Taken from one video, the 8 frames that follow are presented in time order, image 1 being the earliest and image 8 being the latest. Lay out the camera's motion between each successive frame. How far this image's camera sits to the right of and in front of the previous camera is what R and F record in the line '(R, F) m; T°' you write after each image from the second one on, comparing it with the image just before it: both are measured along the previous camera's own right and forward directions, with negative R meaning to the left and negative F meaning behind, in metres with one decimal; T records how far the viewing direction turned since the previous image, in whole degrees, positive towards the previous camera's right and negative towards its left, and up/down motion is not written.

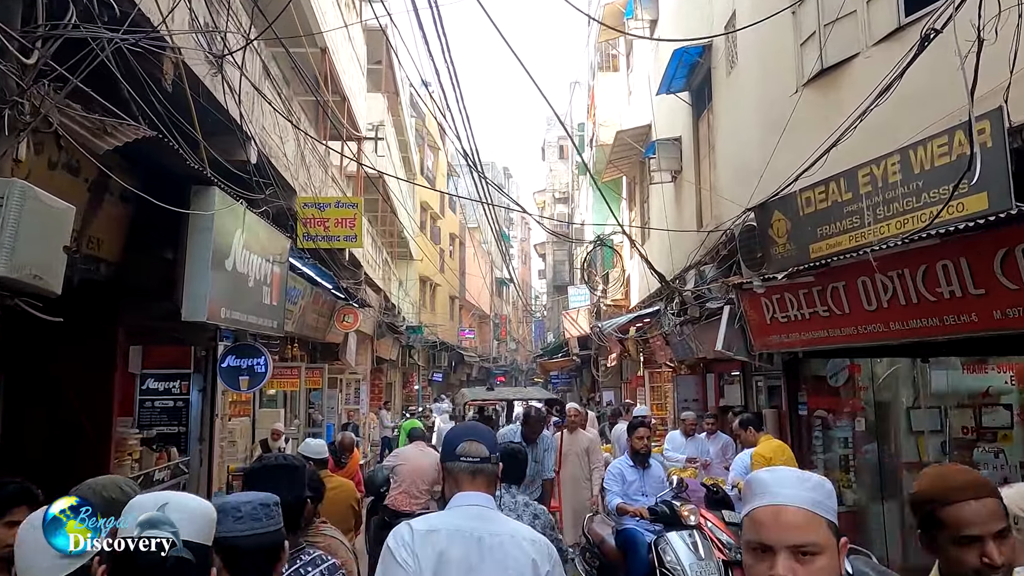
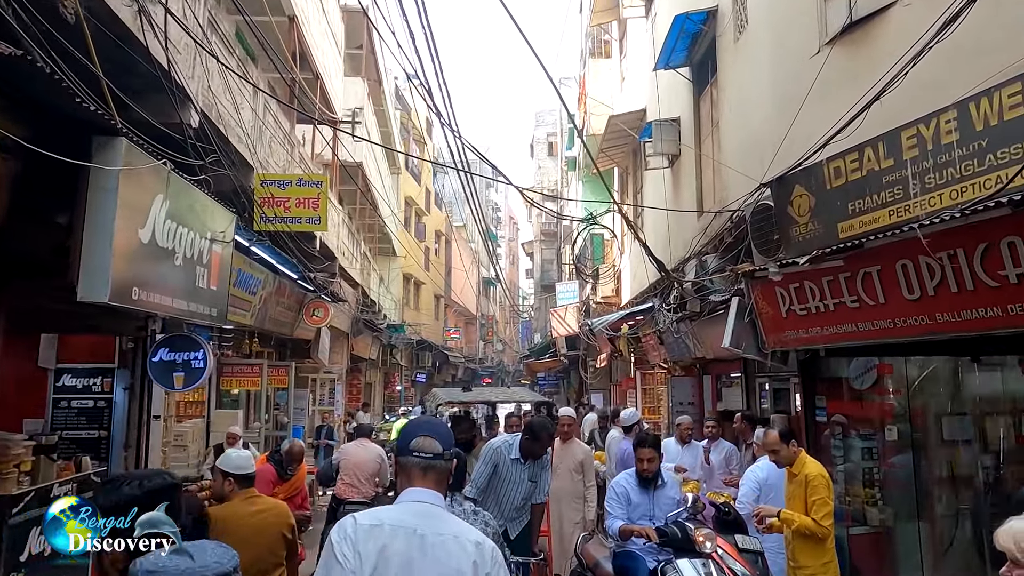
(+0.1, +1.0) m; +1°
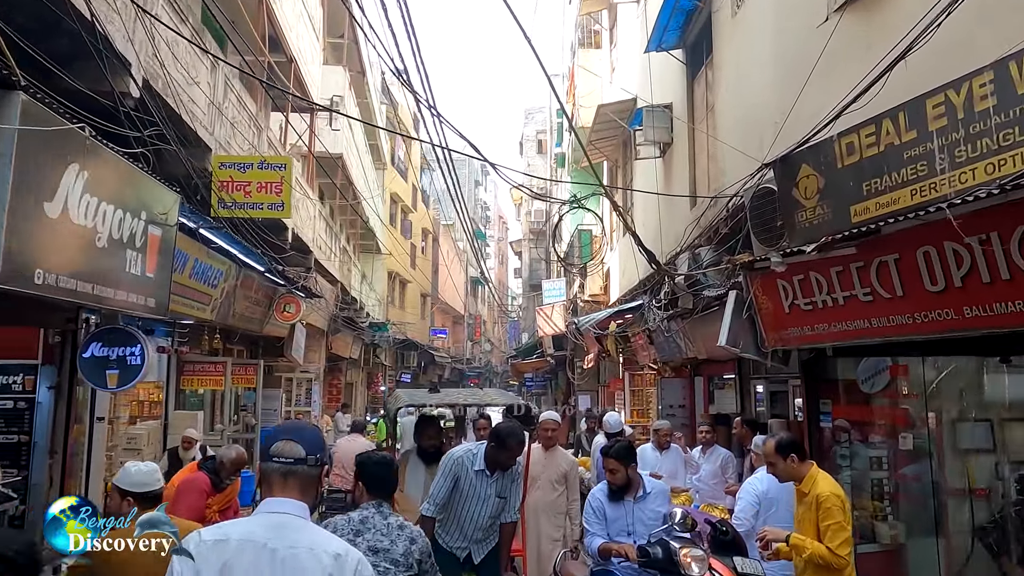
(+0.1, +0.6) m; +1°
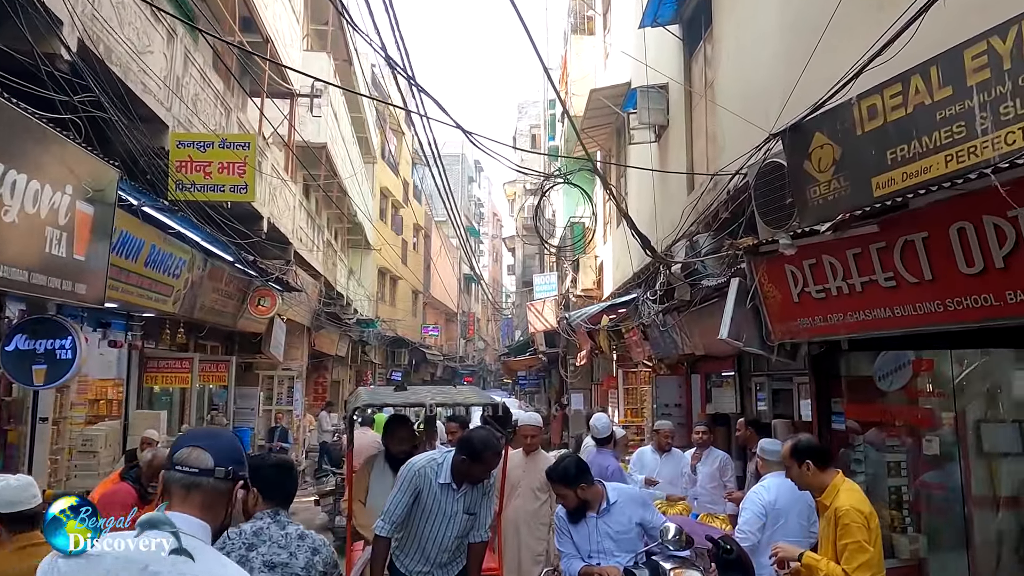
(+0.1, +0.6) m; 0°
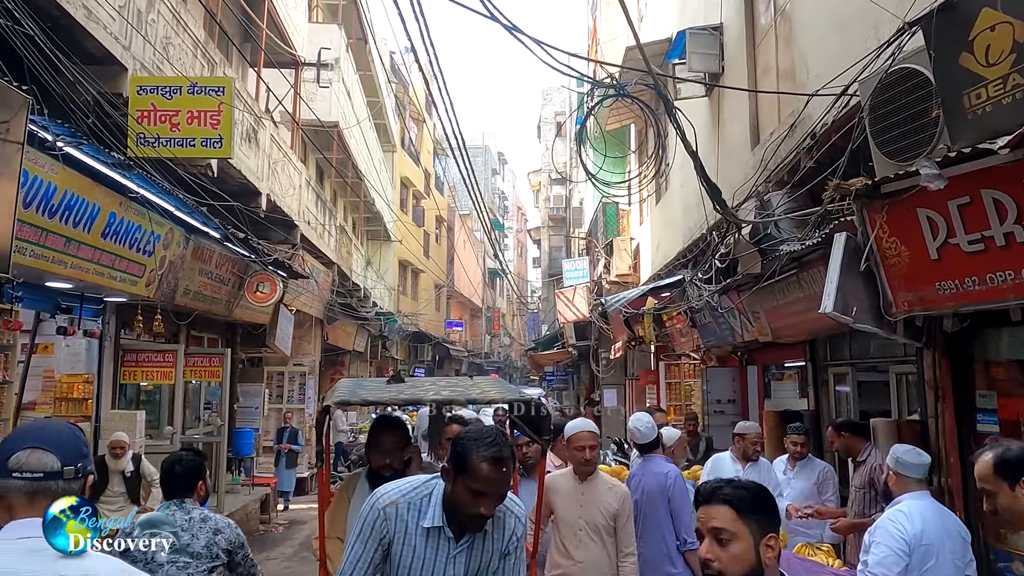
(-0.1, +1.3) m; -2°
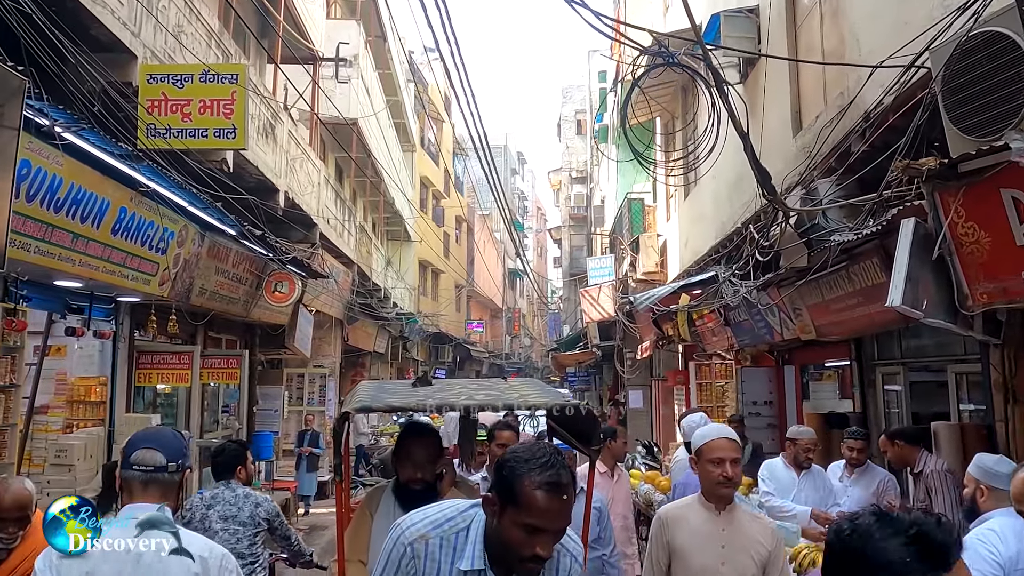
(-0.1, +0.4) m; -1°
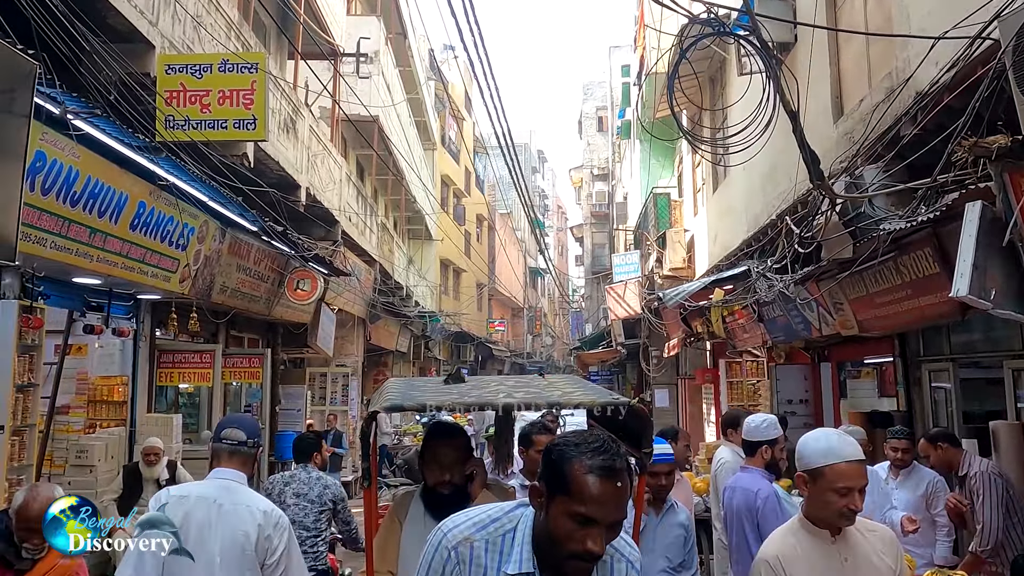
(-0.1, +0.2) m; -2°
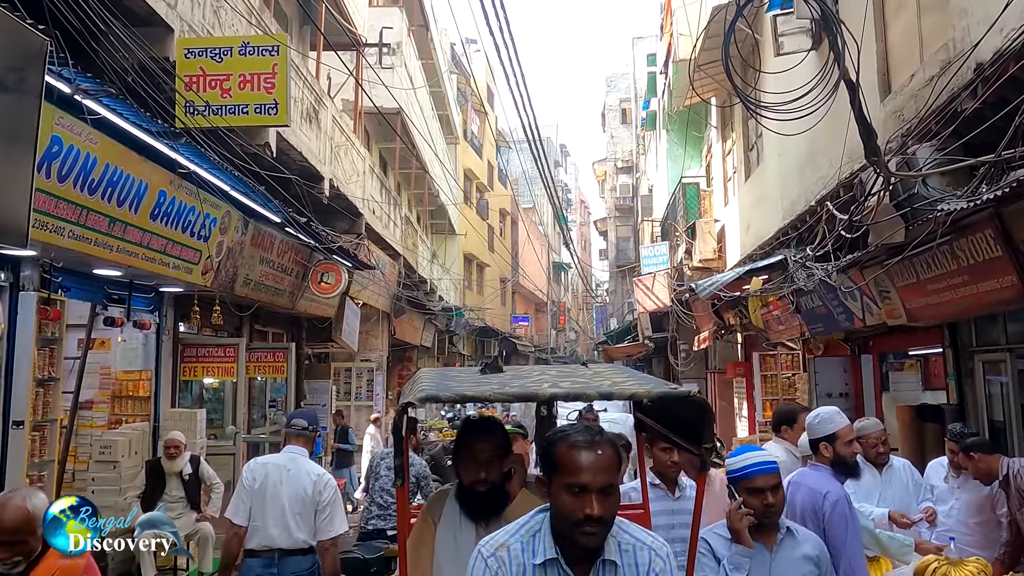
(-0.1, +0.2) m; -2°
